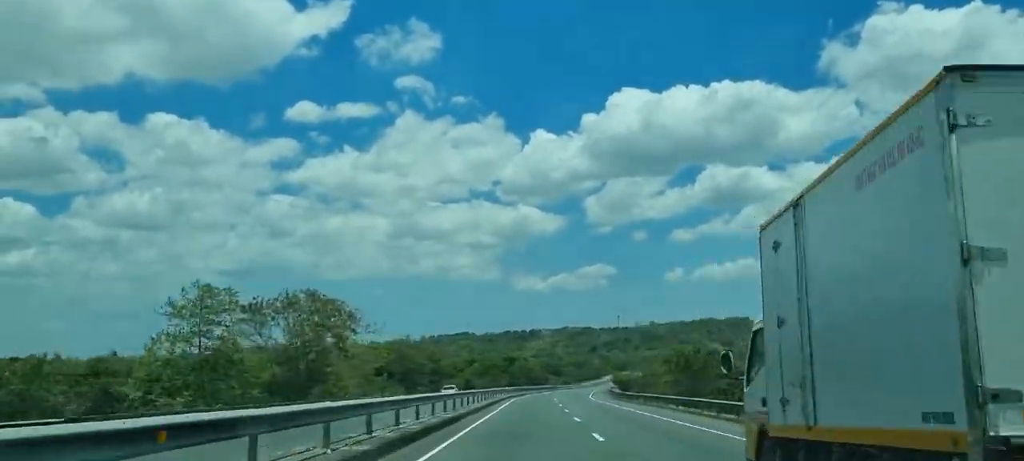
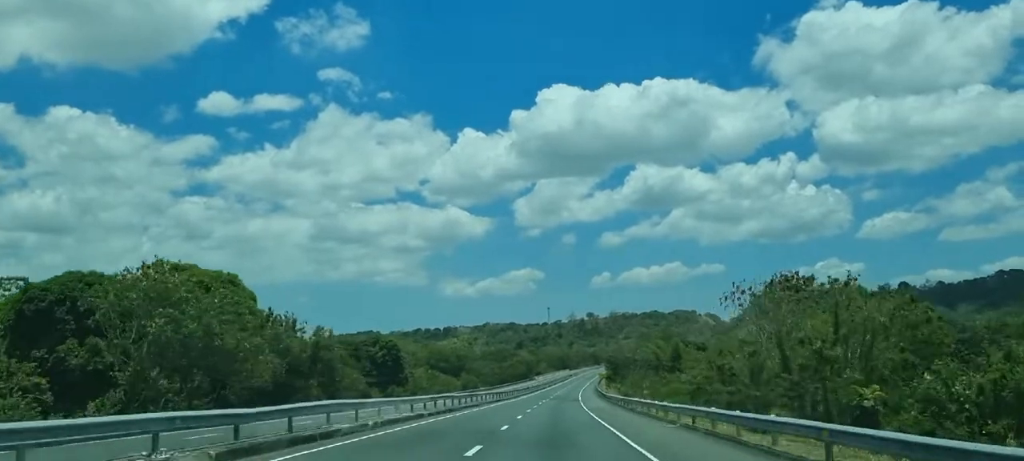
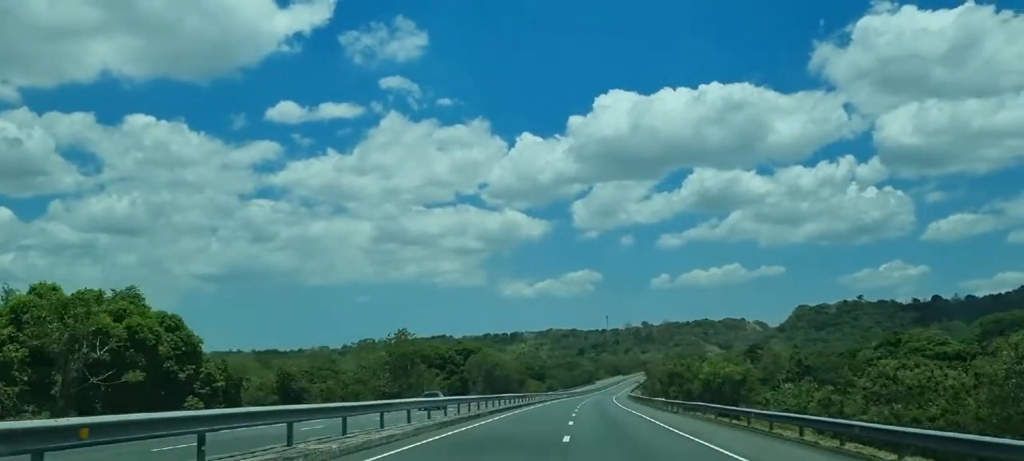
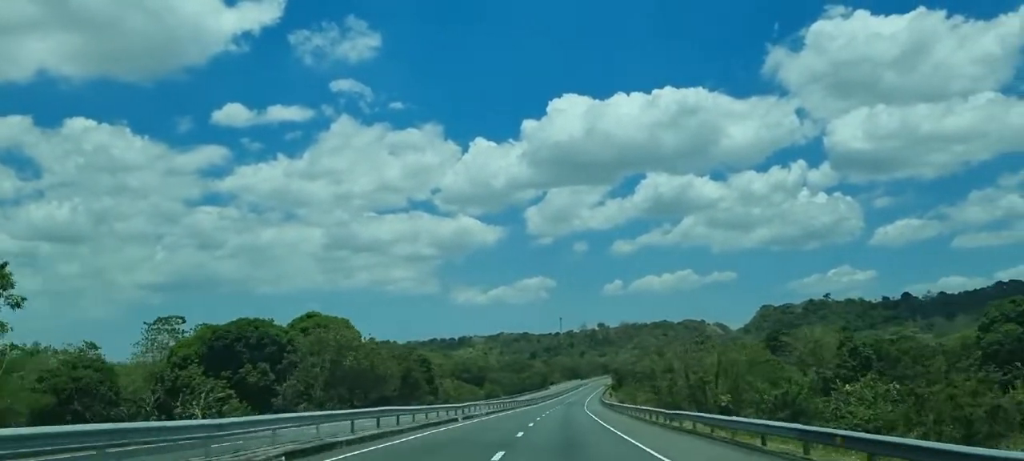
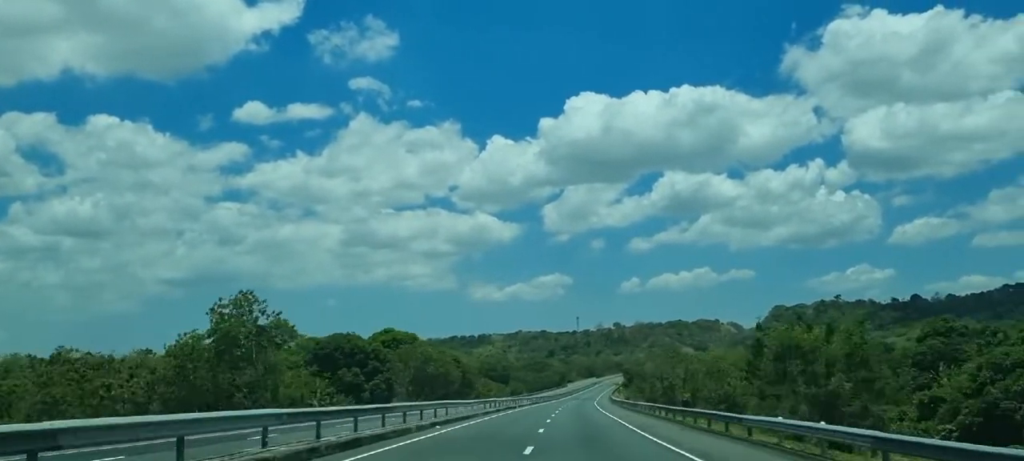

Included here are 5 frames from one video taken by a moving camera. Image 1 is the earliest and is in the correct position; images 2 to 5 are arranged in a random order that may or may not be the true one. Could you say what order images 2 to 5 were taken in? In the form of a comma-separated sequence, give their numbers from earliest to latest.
3, 5, 4, 2
